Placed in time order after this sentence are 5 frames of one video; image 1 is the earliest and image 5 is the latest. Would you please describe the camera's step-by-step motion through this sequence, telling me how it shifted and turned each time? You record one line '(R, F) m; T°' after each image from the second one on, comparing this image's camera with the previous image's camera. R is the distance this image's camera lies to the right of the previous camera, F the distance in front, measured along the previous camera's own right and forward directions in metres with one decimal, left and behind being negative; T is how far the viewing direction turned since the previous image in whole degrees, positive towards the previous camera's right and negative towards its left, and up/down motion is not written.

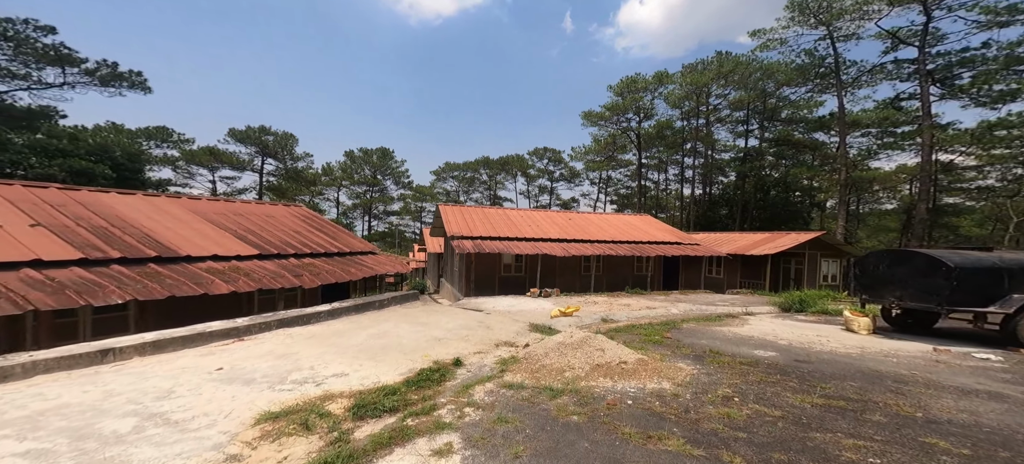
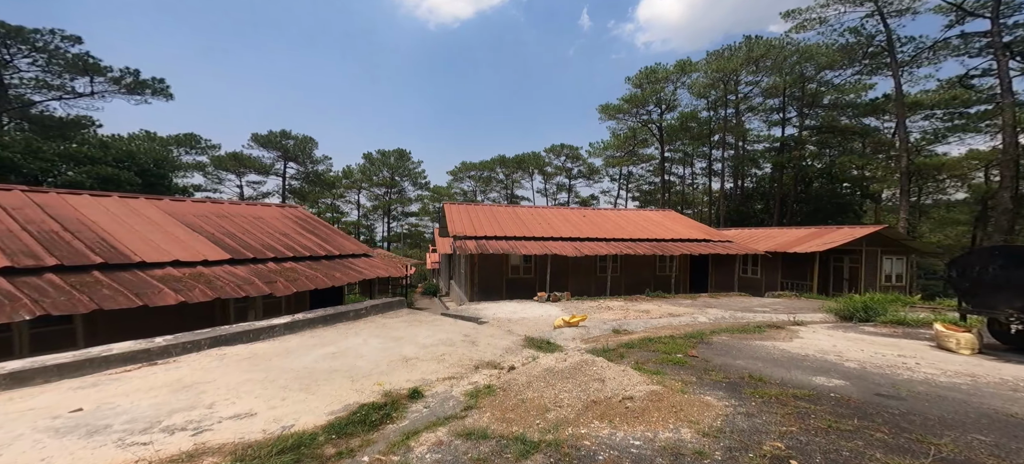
(+0.6, +1.2) m; -4°
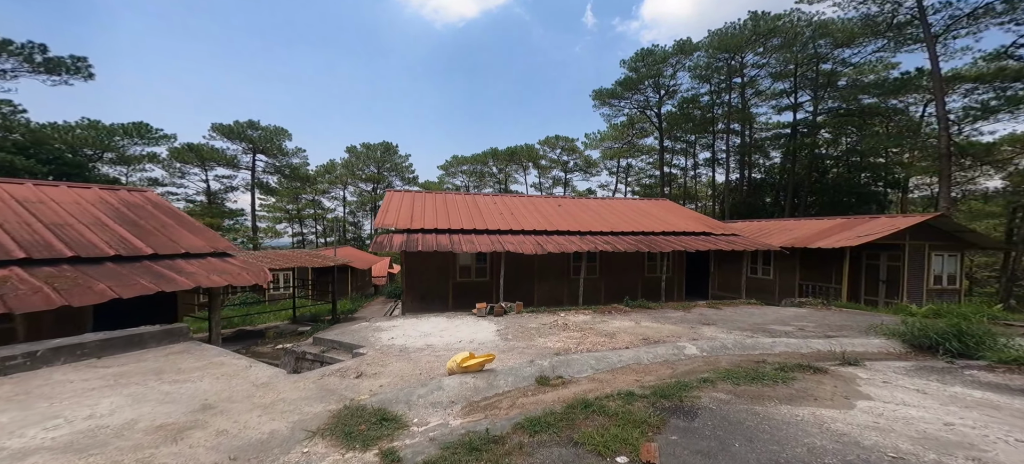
(+1.9, +3.4) m; -1°
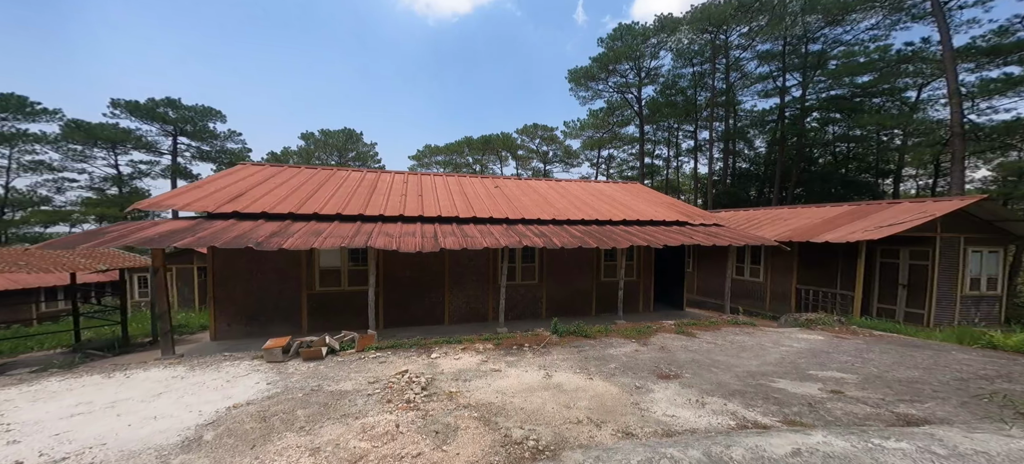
(+2.4, +4.1) m; +2°
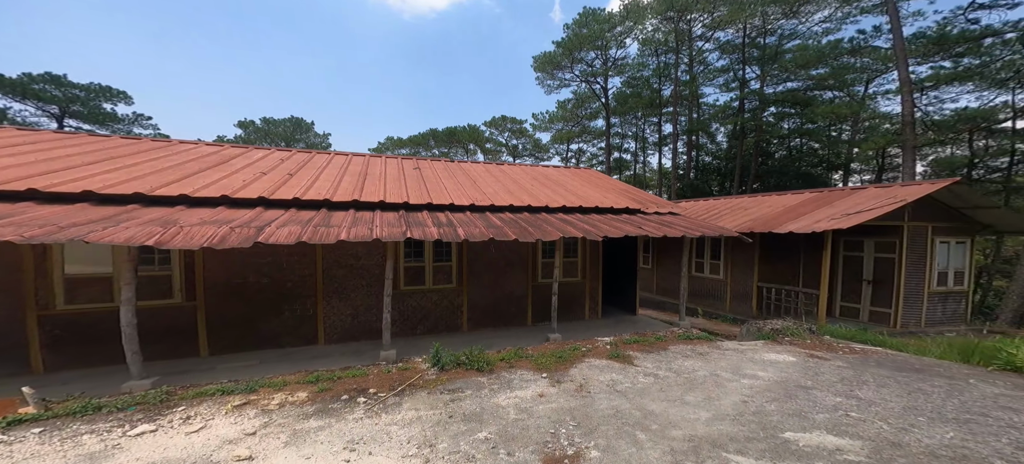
(+1.5, +2.3) m; +5°
